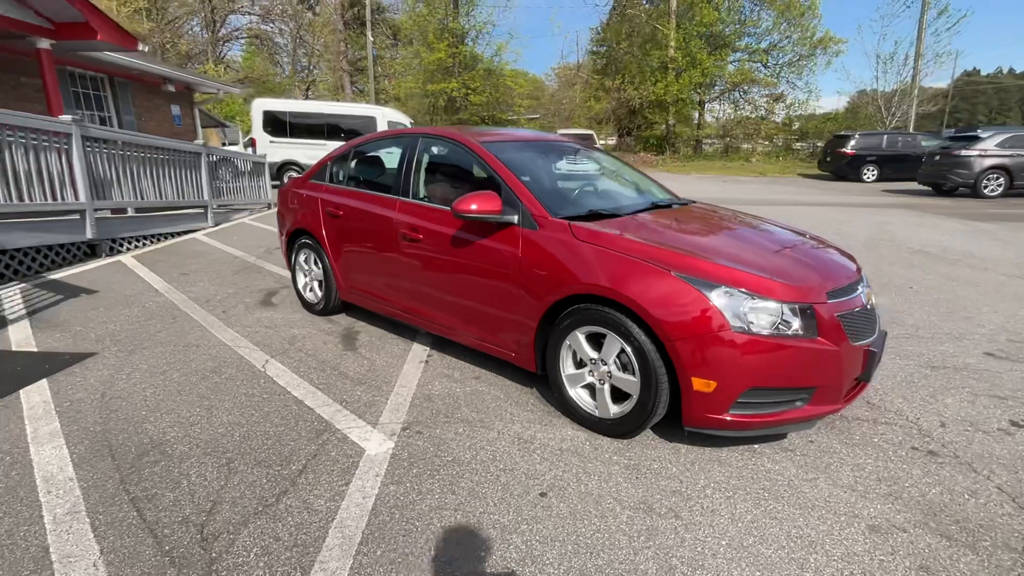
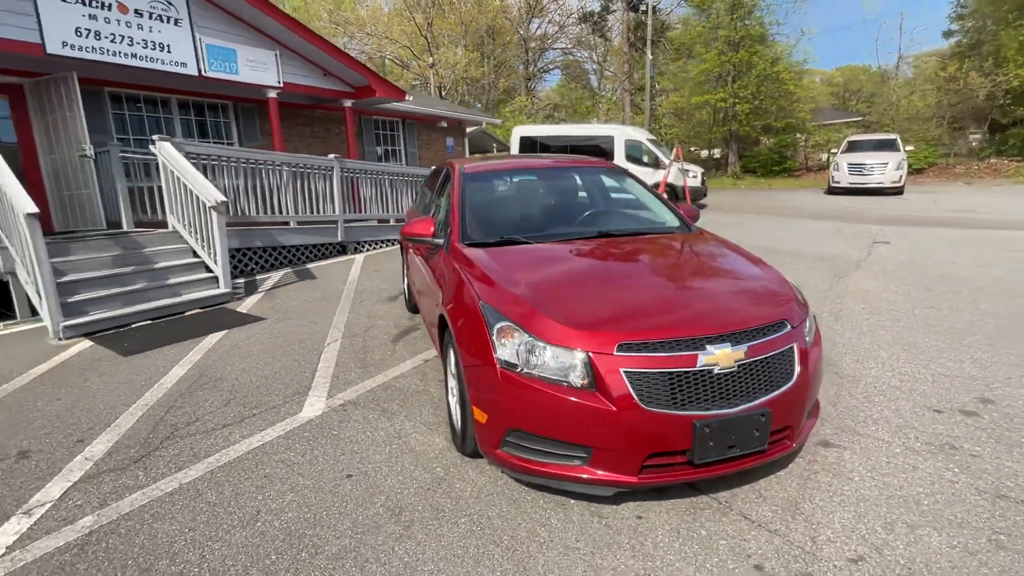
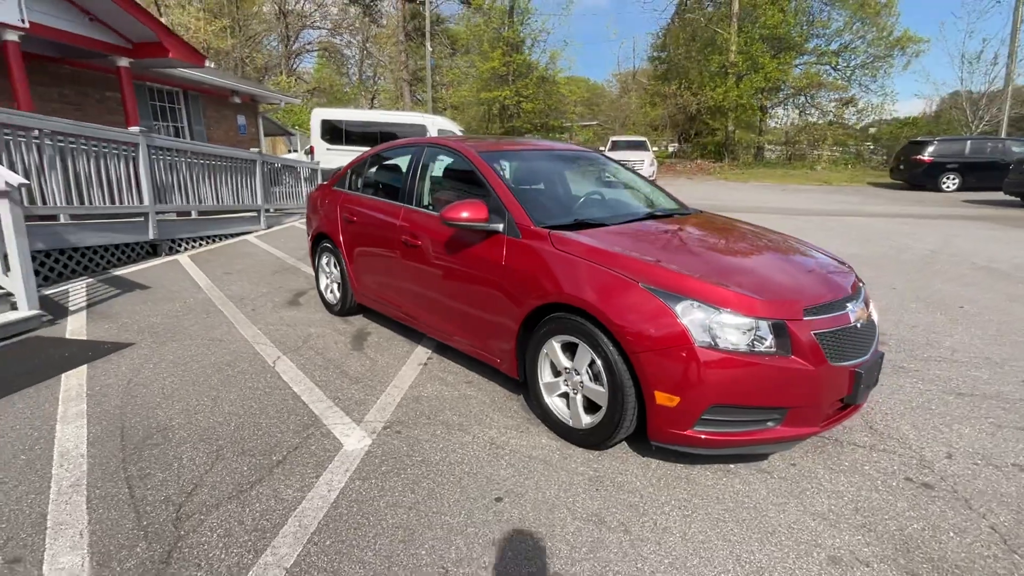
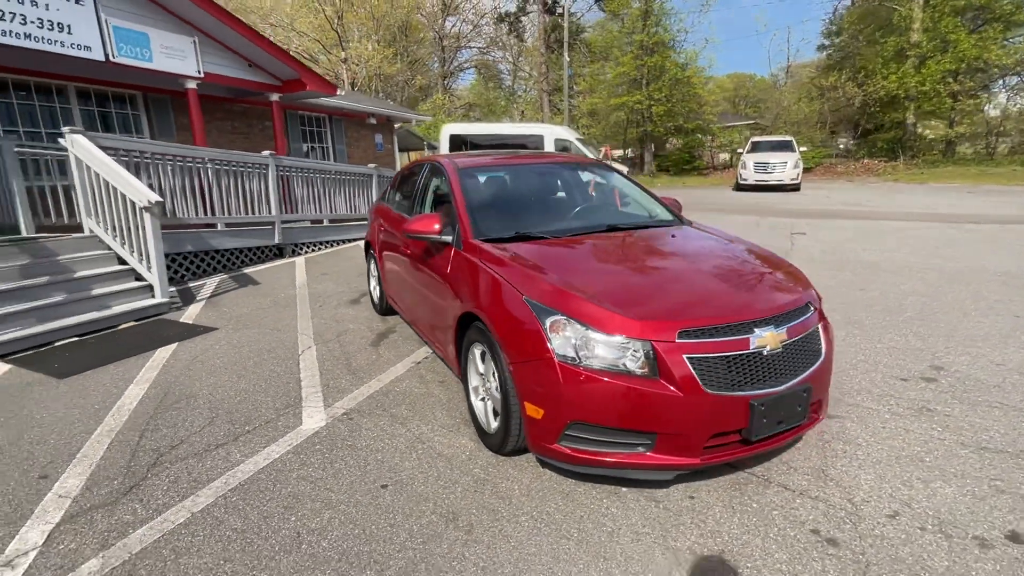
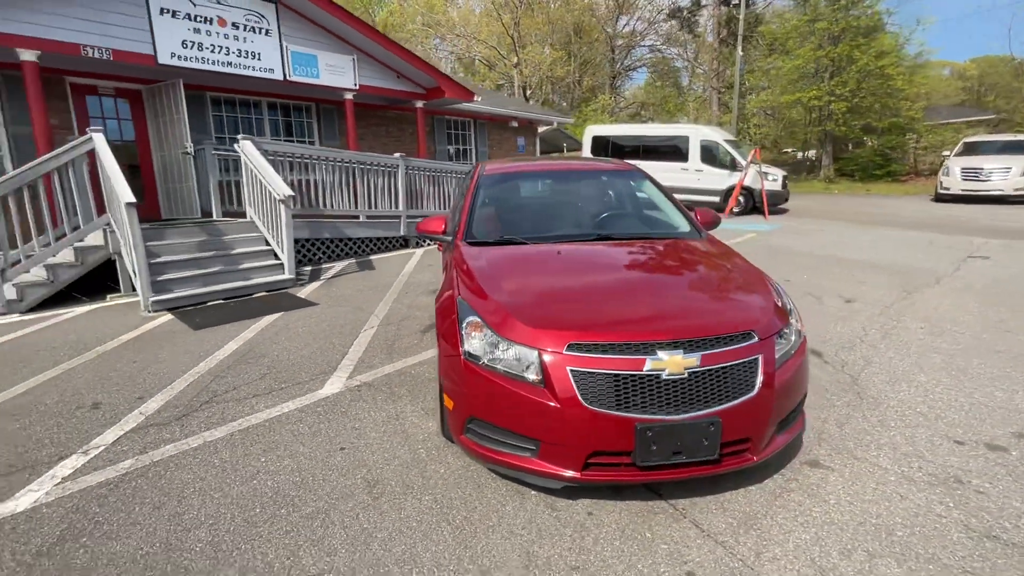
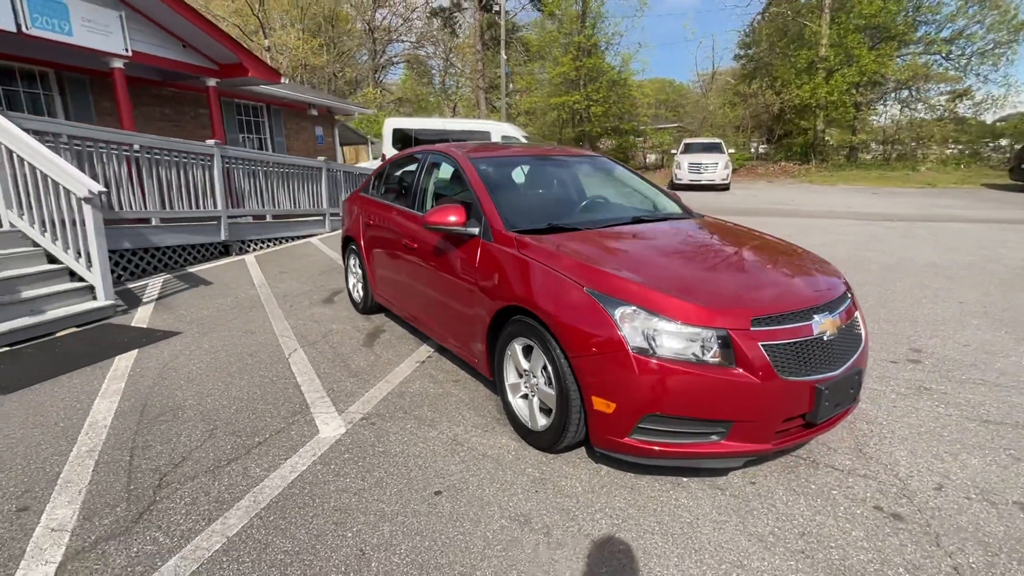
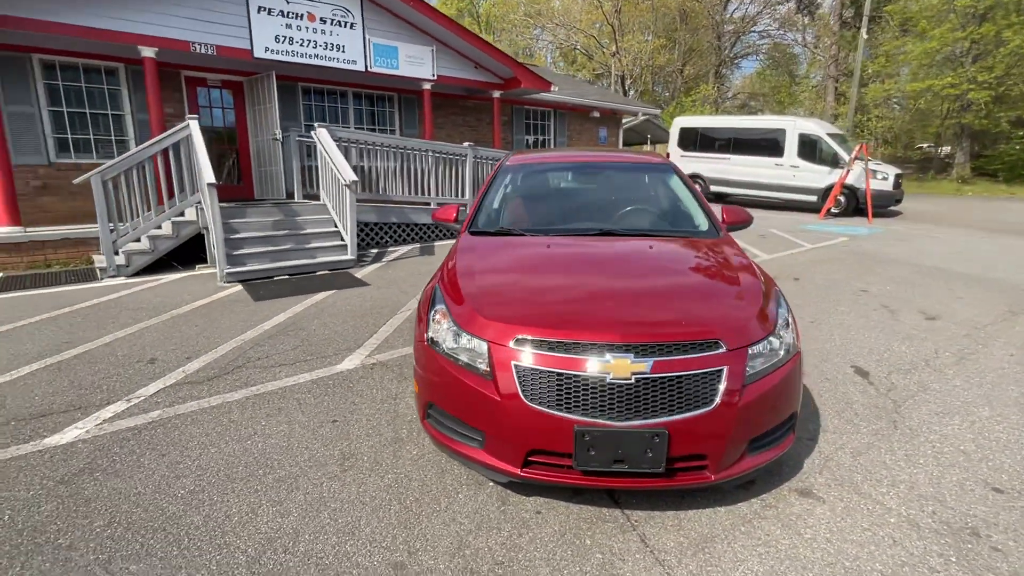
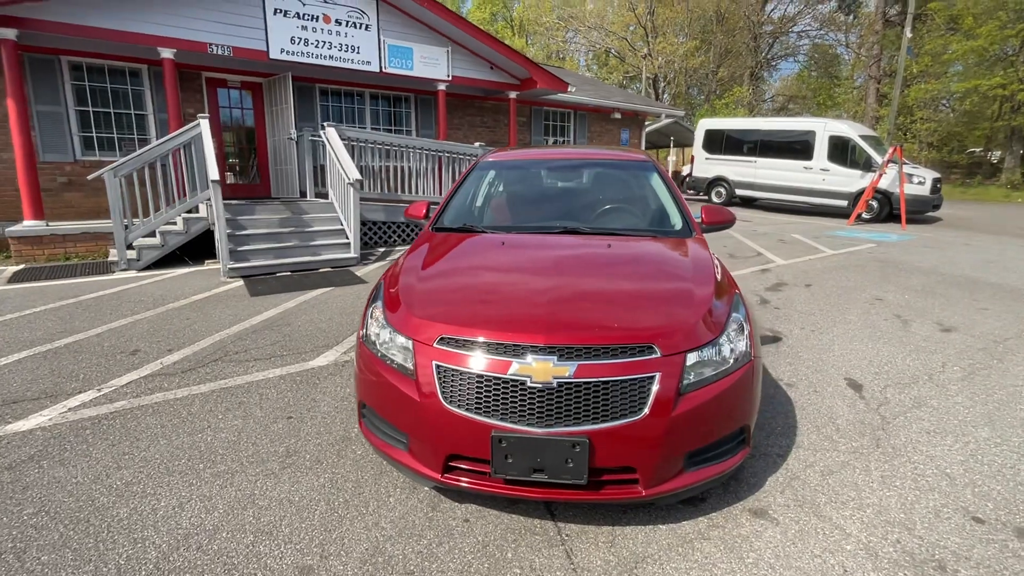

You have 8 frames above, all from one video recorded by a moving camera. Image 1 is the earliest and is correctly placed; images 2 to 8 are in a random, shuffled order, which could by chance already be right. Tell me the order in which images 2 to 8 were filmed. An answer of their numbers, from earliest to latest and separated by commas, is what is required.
3, 6, 4, 2, 5, 7, 8
